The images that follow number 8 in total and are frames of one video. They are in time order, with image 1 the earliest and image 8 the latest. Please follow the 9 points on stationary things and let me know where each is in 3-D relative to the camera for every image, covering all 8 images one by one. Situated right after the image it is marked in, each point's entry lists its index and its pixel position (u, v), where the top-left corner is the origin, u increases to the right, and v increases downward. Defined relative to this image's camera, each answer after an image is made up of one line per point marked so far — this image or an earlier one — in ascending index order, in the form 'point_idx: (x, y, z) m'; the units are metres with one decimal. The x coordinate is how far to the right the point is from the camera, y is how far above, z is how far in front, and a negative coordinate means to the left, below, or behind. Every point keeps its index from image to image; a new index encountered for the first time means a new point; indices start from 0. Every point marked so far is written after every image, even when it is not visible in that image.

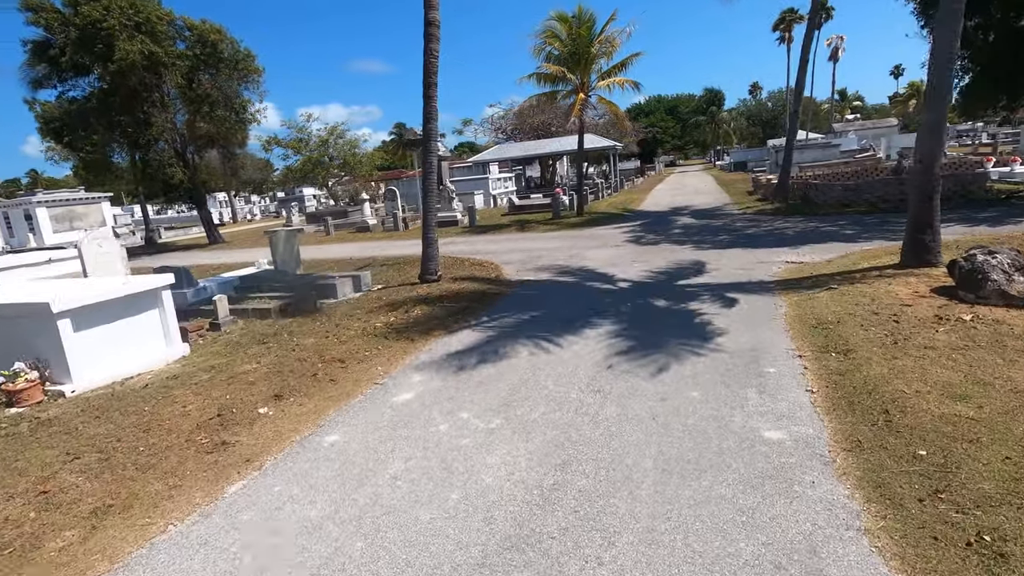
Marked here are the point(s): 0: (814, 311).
0: (+4.1, -0.3, +7.1) m
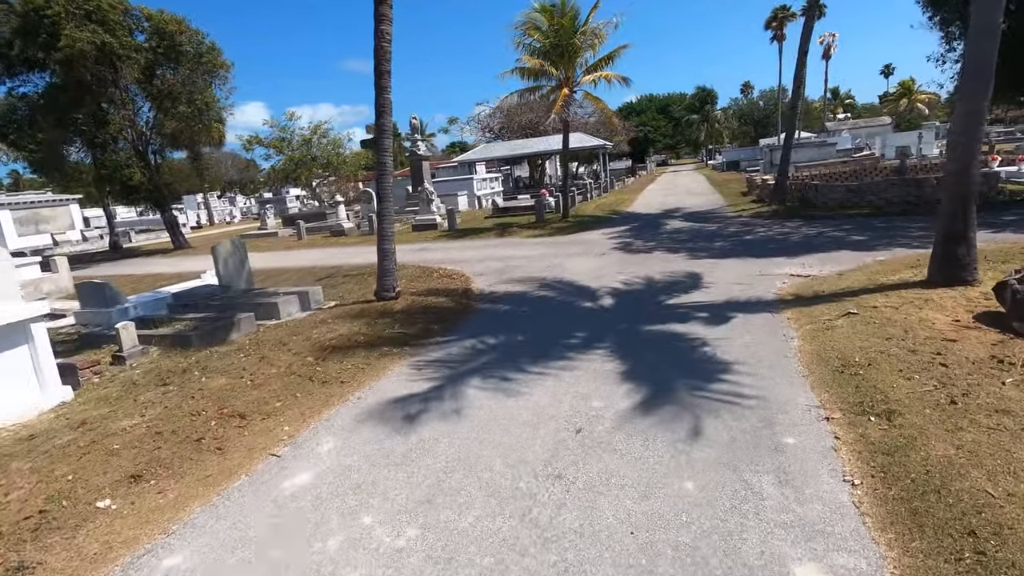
0: (+3.6, -0.6, +5.8) m
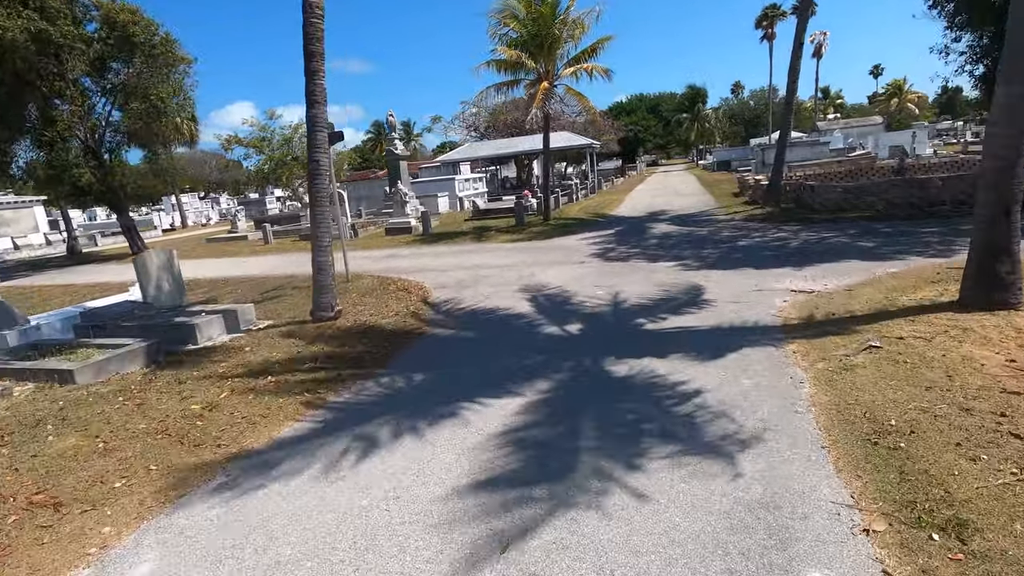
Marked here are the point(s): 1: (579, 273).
0: (+2.9, -0.9, +4.4) m
1: (+1.5, +0.3, +11.4) m
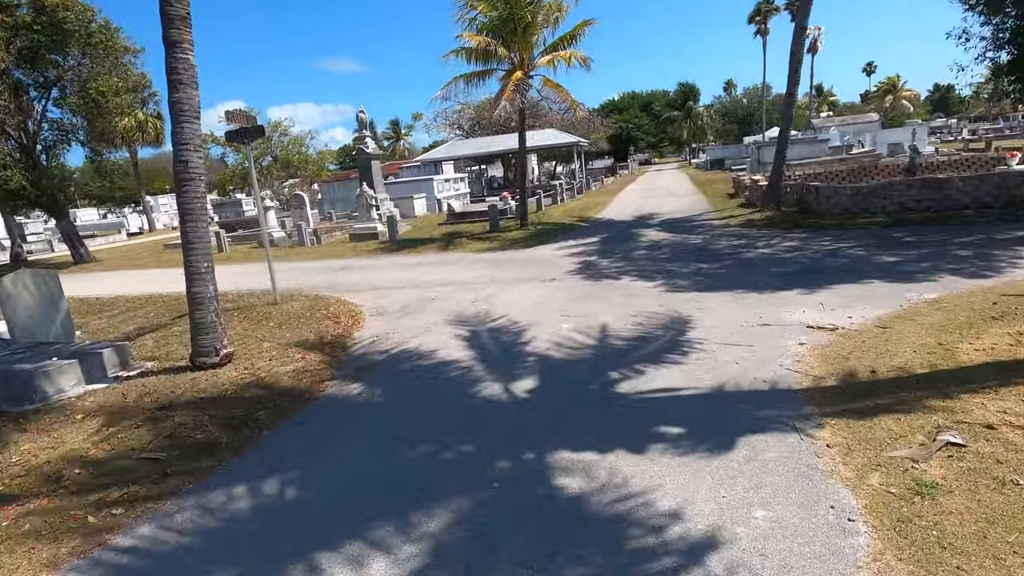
0: (+2.2, -1.4, +2.5) m
1: (+0.6, -0.1, +9.5) m
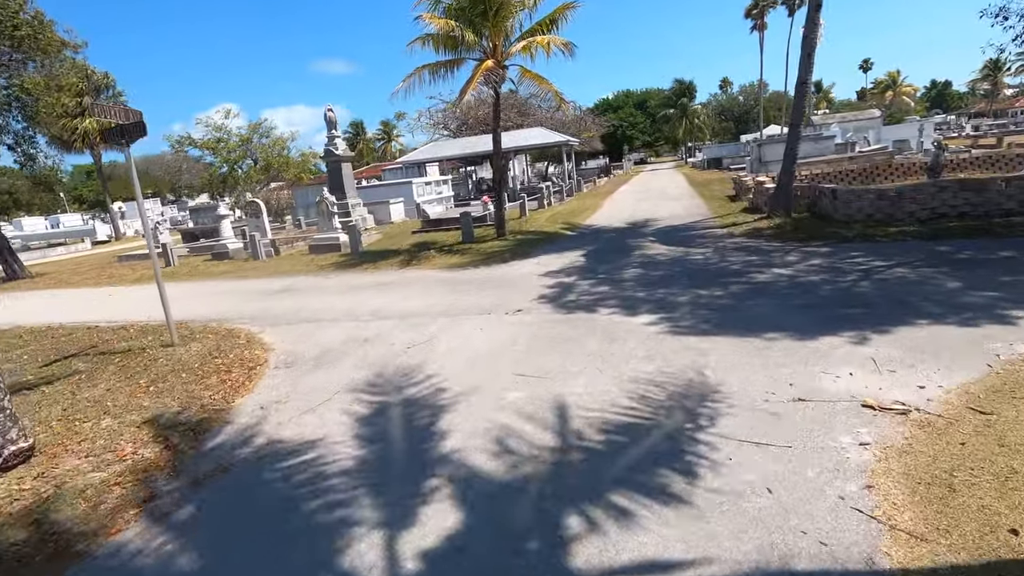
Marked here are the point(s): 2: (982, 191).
0: (+1.5, -1.9, +0.5) m
1: (-0.1, -0.7, +7.4) m
2: (+11.0, +2.3, +12.3) m
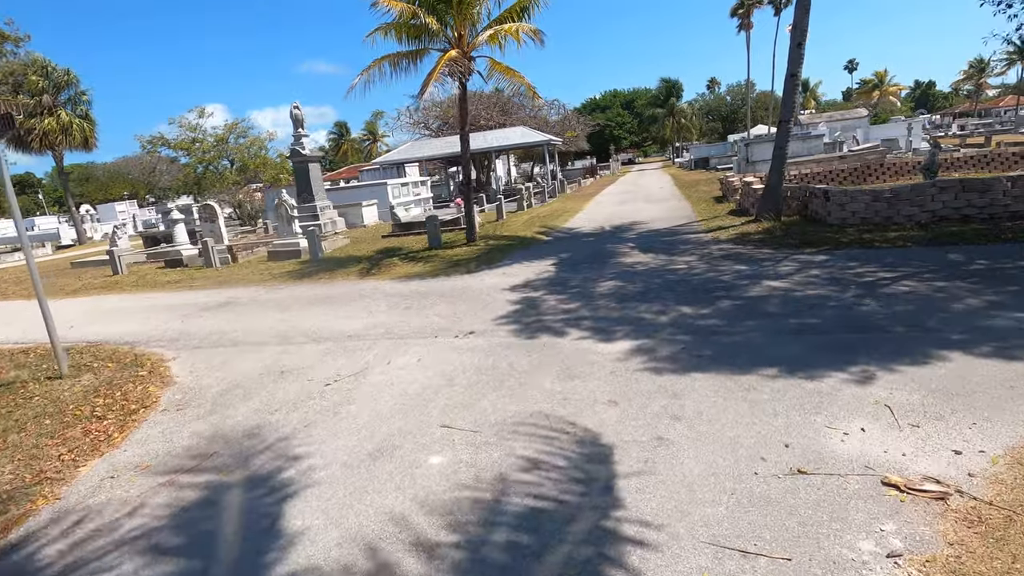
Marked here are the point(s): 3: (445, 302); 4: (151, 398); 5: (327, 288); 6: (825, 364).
0: (+1.0, -2.2, -0.7) m
1: (-0.8, -0.9, +6.2) m
2: (+10.2, +2.1, +11.3) m
3: (-1.2, -0.3, +9.4) m
4: (-4.3, -1.2, +6.3) m
5: (-4.3, 0.0, +11.9) m
6: (+3.1, -0.7, +5.2) m
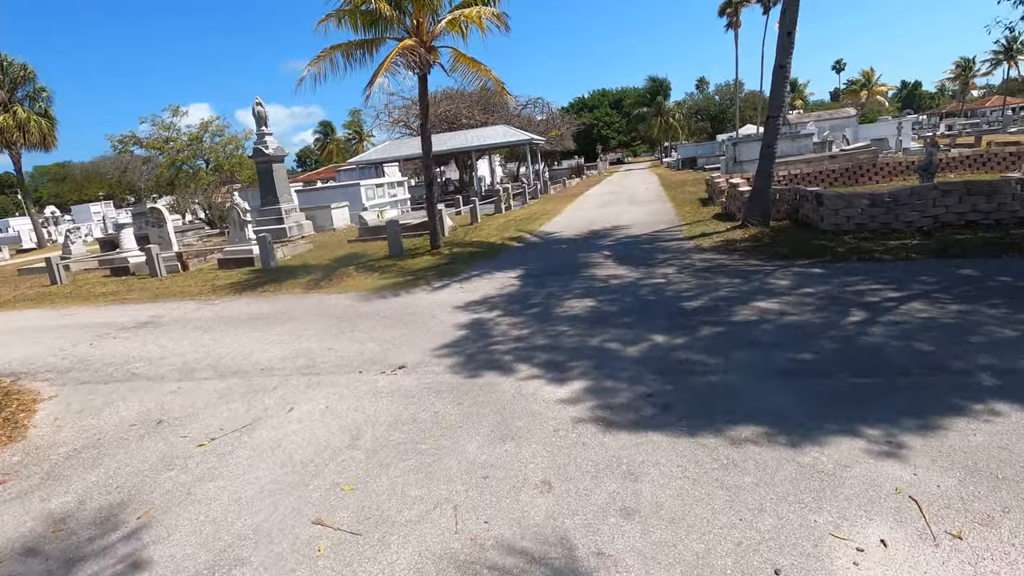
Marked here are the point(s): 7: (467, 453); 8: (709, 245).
0: (+0.4, -2.5, -1.9) m
1: (-1.5, -1.3, +5.0) m
2: (+9.4, +1.8, +10.2) m
3: (-2.0, -0.6, +8.2) m
4: (-5.0, -1.6, +5.0) m
5: (-5.1, -0.3, +10.6) m
6: (+2.4, -1.0, +4.0) m
7: (-0.4, -1.3, +4.2) m
8: (+4.2, +0.9, +11.2) m
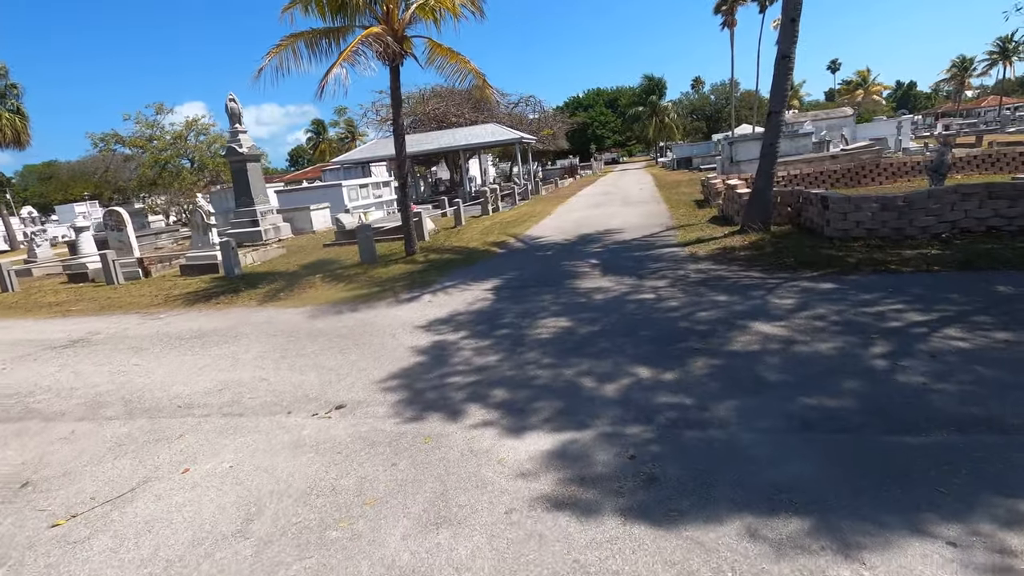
0: (0.0, -2.7, -2.9) m
1: (-1.9, -1.5, +3.9) m
2: (+9.0, +1.6, +9.3) m
3: (-2.4, -0.8, +7.1) m
4: (-5.4, -1.8, +3.9) m
5: (-5.5, -0.6, +9.5) m
6: (+2.0, -1.3, +3.0) m
7: (-0.8, -1.6, +3.1) m
8: (+3.8, +0.7, +10.2) m
